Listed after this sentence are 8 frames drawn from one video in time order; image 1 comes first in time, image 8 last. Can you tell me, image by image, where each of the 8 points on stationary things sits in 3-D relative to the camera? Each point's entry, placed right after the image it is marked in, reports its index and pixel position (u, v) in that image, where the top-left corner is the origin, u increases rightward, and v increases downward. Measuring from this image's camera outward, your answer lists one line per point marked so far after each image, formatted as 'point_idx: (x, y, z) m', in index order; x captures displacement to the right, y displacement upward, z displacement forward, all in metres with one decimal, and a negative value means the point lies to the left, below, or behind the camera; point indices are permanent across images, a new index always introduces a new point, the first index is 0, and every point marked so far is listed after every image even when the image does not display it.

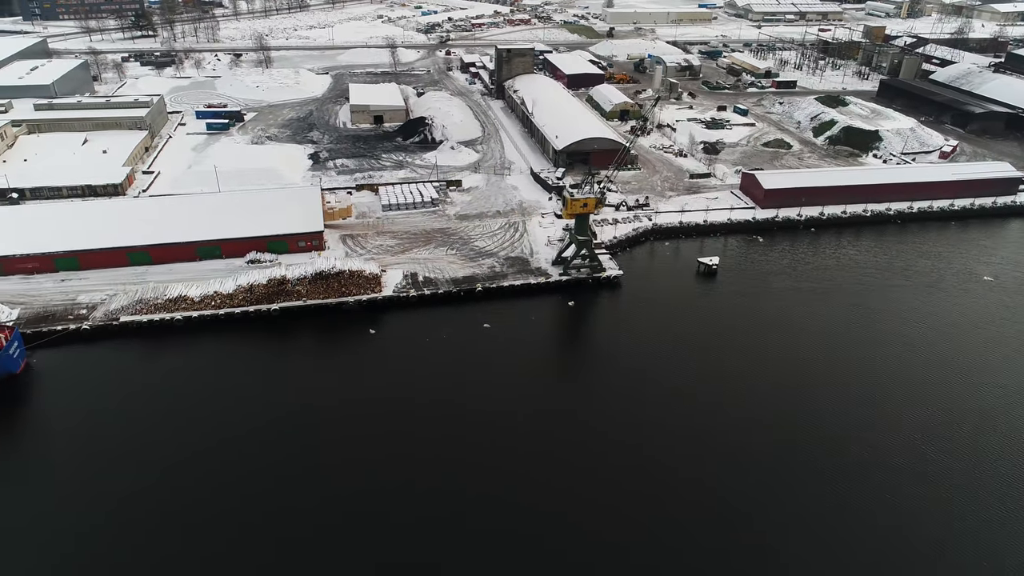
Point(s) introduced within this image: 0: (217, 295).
0: (-8.3, -0.2, +19.9) m
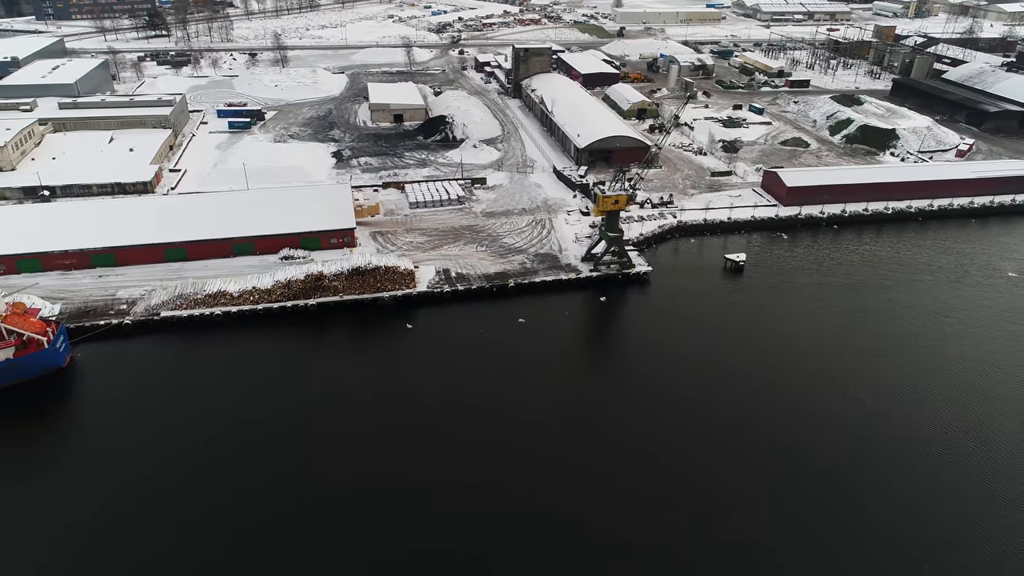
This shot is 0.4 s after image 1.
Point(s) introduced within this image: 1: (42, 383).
0: (-7.4, -0.1, +20.1) m
1: (-11.6, -2.4, +17.0) m
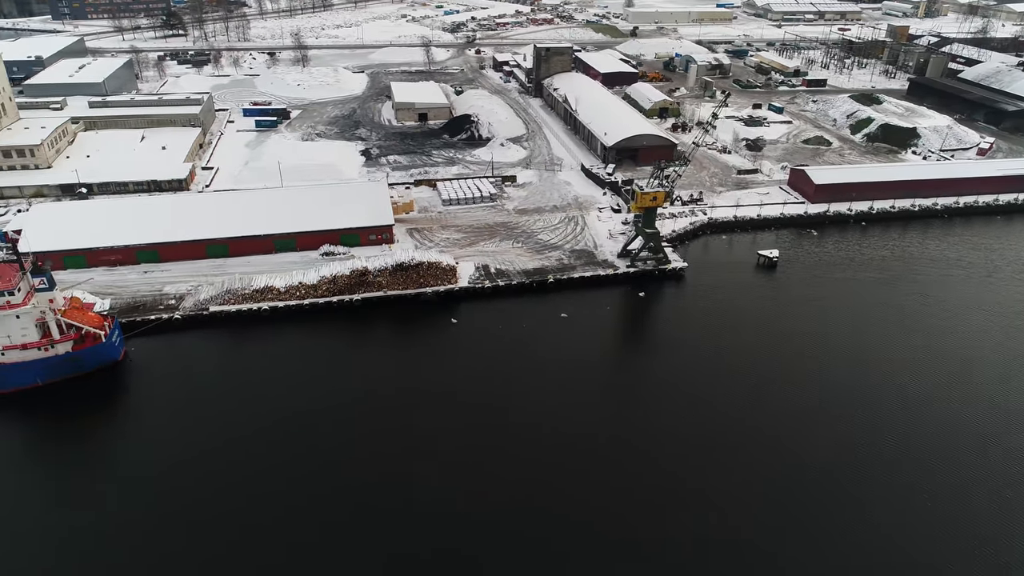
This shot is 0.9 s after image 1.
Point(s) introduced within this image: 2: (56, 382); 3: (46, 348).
0: (-6.1, +0.1, +20.4) m
1: (-10.4, -2.2, +17.3) m
2: (-11.2, -2.3, +17.1) m
3: (-11.1, -1.4, +16.5) m
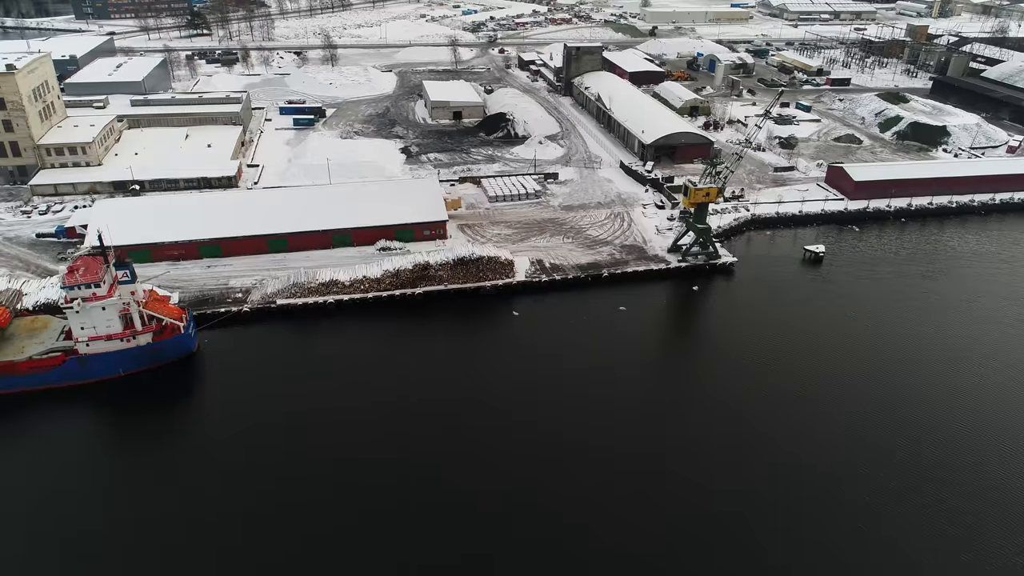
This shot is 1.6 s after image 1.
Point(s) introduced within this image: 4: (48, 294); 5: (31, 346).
0: (-4.4, +0.3, +20.8) m
1: (-8.6, -2.1, +17.7) m
2: (-9.4, -2.1, +17.5) m
3: (-9.4, -1.2, +16.9) m
4: (-12.6, -0.1, +18.8) m
5: (-11.6, -1.4, +16.7) m
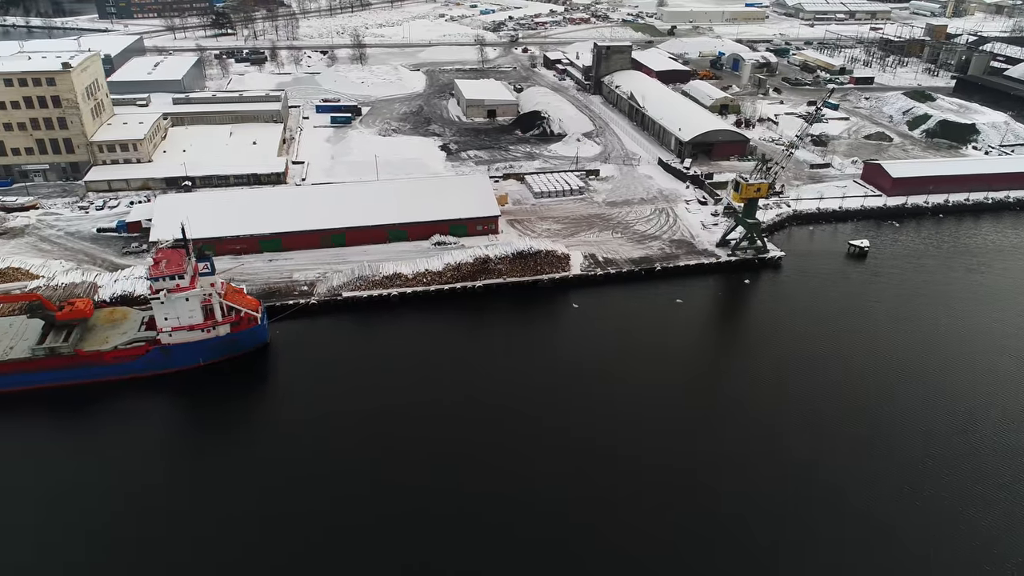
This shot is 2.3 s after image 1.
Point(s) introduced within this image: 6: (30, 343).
0: (-2.7, +0.5, +21.3) m
1: (-6.9, -1.9, +18.1) m
2: (-7.7, -1.9, +17.9) m
3: (-7.6, -1.0, +17.3) m
4: (-10.8, +0.1, +19.3) m
5: (-9.9, -1.2, +17.1) m
6: (-11.7, -1.3, +16.7) m
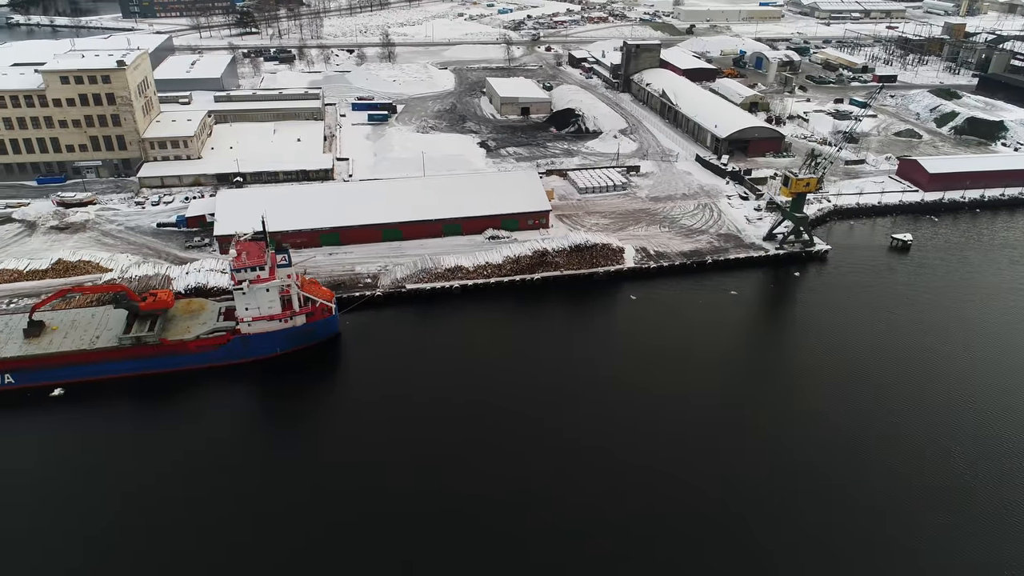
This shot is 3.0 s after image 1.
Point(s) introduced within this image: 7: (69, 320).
0: (-0.9, +0.7, +21.8) m
1: (-5.1, -1.6, +18.6) m
2: (-5.9, -1.7, +18.4) m
3: (-5.8, -0.8, +17.8) m
4: (-9.1, +0.3, +19.7) m
5: (-8.1, -1.0, +17.6) m
6: (-9.9, -1.1, +17.2) m
7: (-11.3, -0.8, +17.6) m
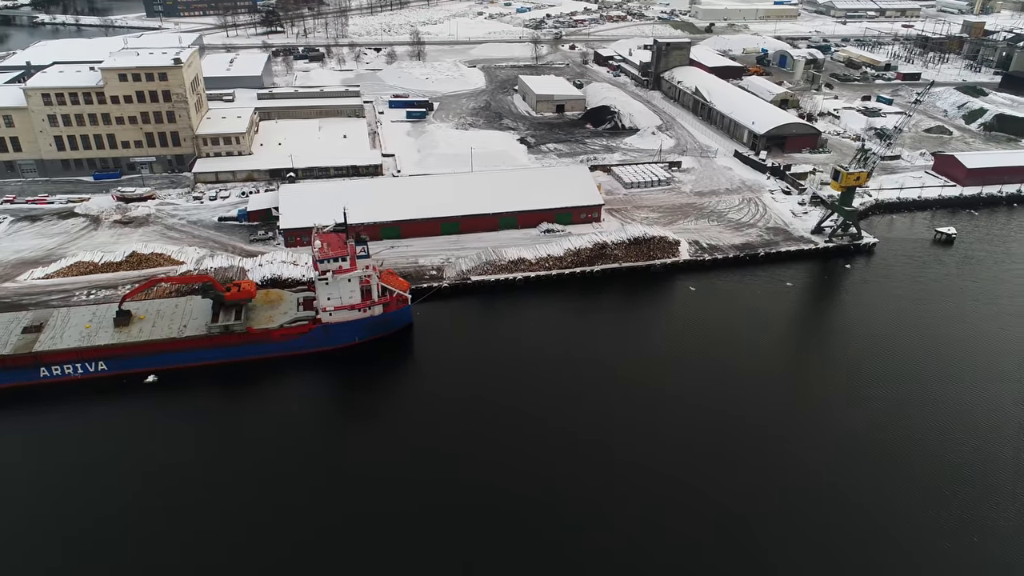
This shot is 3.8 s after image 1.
0: (+1.0, +1.0, +22.3) m
1: (-3.2, -1.4, +19.1) m
2: (-4.0, -1.4, +18.9) m
3: (-3.9, -0.6, +18.3) m
4: (-7.1, +0.5, +20.2) m
5: (-6.2, -0.7, +18.1) m
6: (-8.0, -0.9, +17.7) m
7: (-9.4, -0.6, +18.1) m
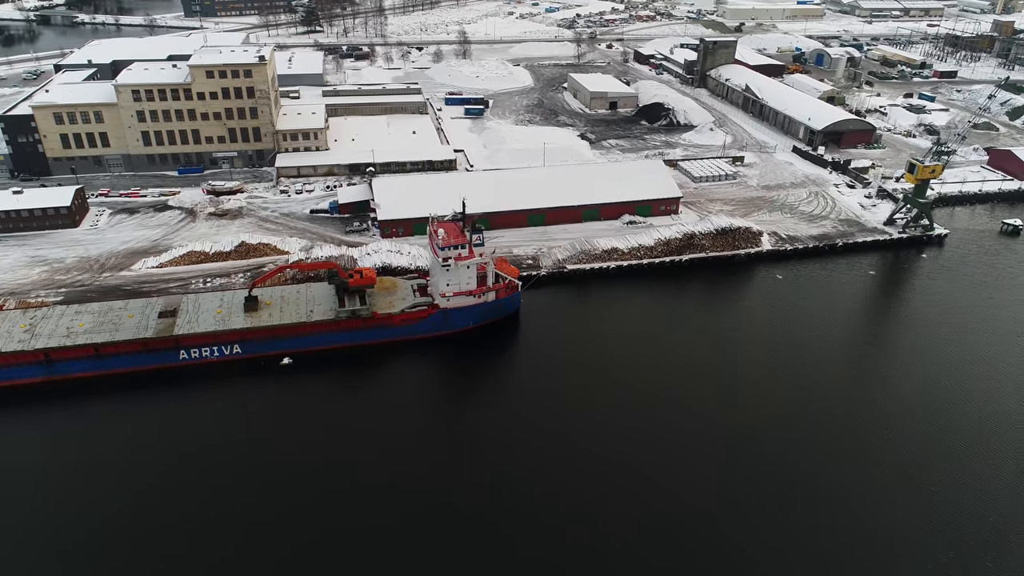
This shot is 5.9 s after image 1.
0: (+4.0, +1.3, +23.0) m
1: (-0.2, -1.0, +19.9) m
2: (-1.0, -1.1, +19.7) m
3: (-0.9, -0.2, +19.1) m
4: (-4.1, +0.9, +21.0) m
5: (-3.2, -0.4, +18.9) m
6: (-5.0, -0.5, +18.5) m
7: (-6.4, -0.2, +18.8) m
